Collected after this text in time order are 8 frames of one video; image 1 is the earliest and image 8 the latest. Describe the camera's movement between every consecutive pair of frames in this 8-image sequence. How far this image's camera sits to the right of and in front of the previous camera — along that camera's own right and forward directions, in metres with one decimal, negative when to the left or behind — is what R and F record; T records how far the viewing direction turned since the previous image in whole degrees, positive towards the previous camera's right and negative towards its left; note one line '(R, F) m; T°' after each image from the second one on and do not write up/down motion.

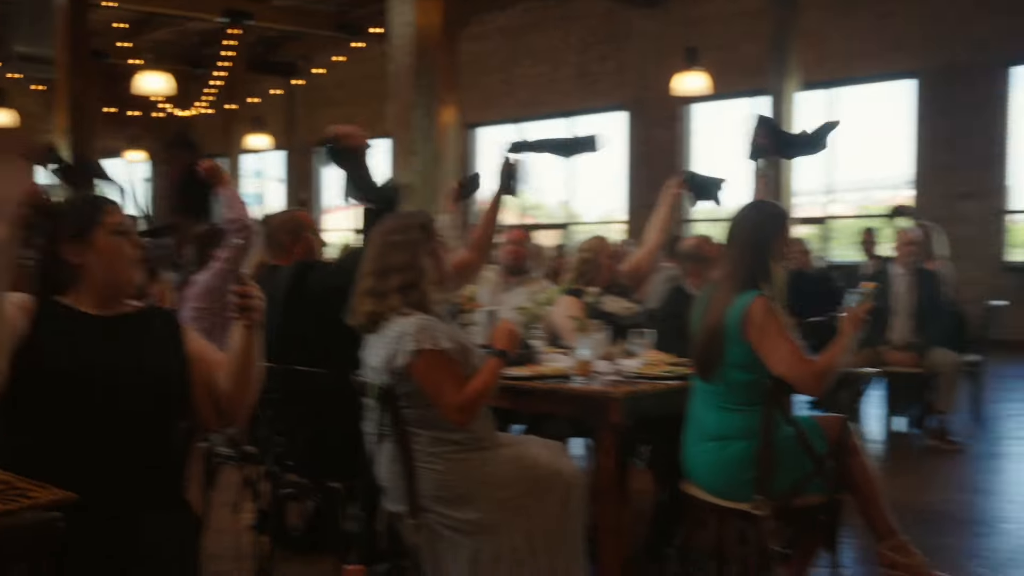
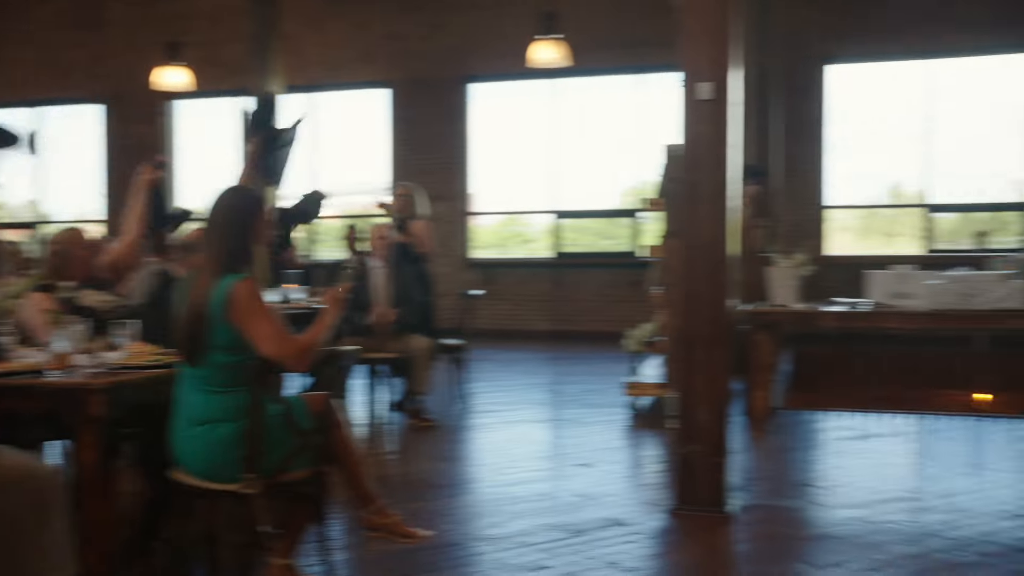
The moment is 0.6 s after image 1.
(0.0, -0.1) m; +27°
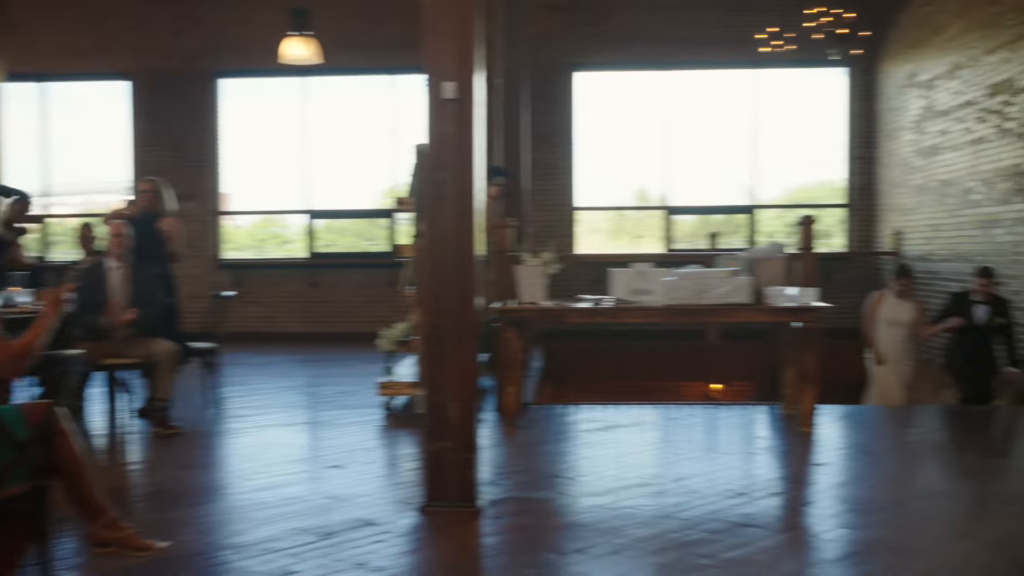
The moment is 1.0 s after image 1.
(0.0, 0.0) m; +13°
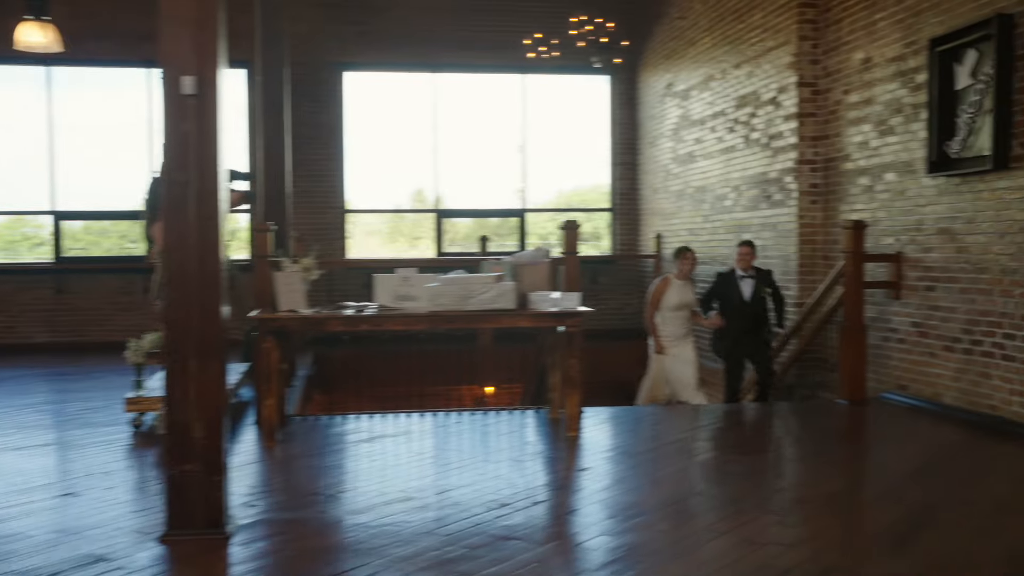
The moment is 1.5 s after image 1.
(+0.1, +0.1) m; +12°
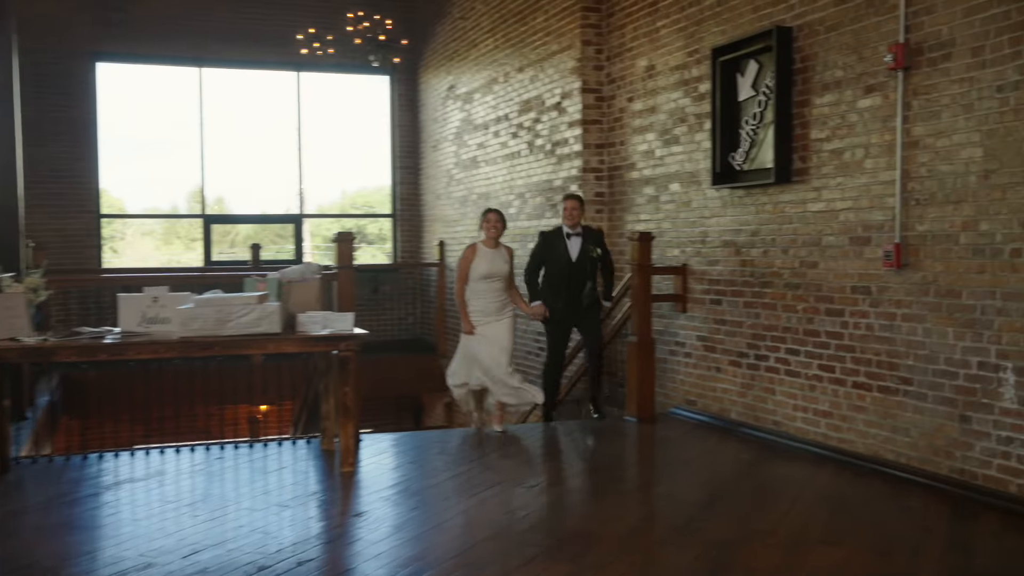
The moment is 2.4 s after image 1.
(+0.1, +0.5) m; +12°
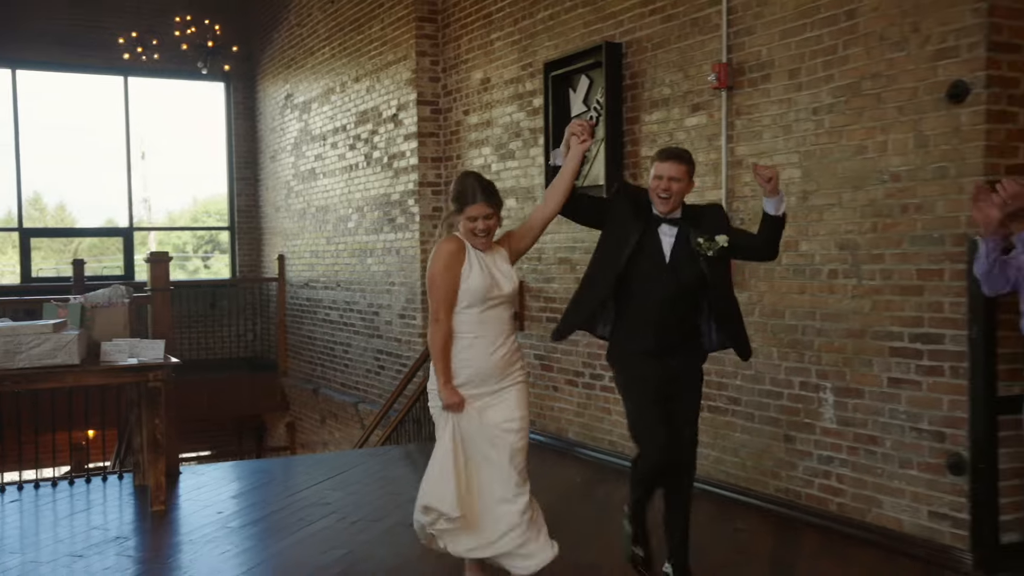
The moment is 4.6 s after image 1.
(+0.2, +0.2) m; +8°
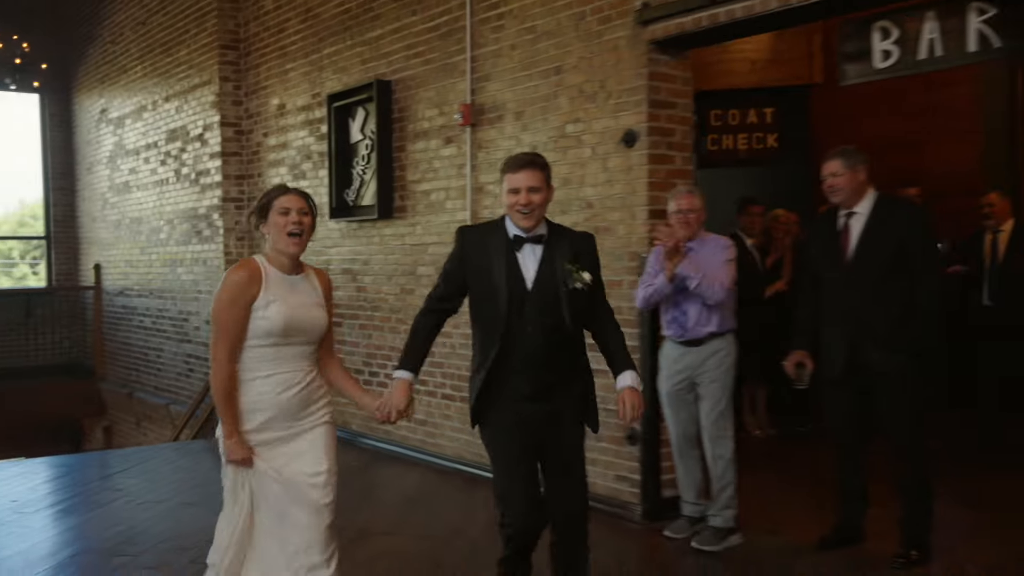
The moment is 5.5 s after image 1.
(+0.4, -0.8) m; +8°
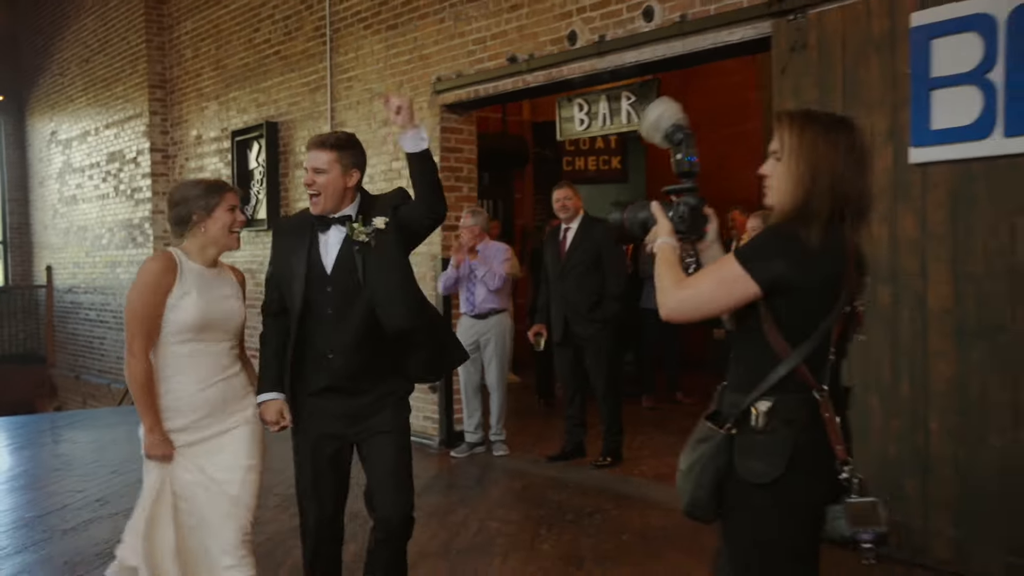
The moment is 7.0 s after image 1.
(+0.8, -1.9) m; +2°
